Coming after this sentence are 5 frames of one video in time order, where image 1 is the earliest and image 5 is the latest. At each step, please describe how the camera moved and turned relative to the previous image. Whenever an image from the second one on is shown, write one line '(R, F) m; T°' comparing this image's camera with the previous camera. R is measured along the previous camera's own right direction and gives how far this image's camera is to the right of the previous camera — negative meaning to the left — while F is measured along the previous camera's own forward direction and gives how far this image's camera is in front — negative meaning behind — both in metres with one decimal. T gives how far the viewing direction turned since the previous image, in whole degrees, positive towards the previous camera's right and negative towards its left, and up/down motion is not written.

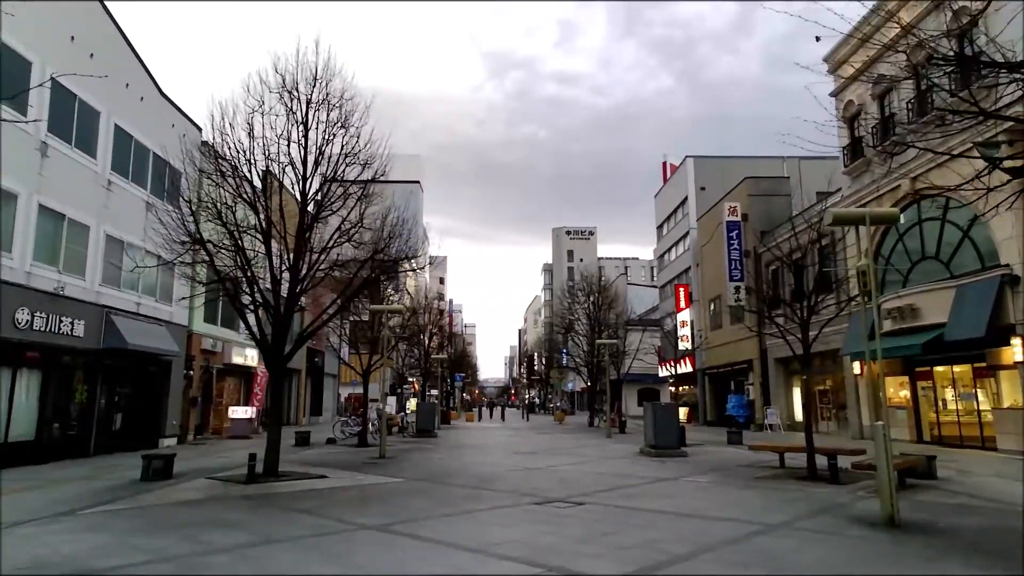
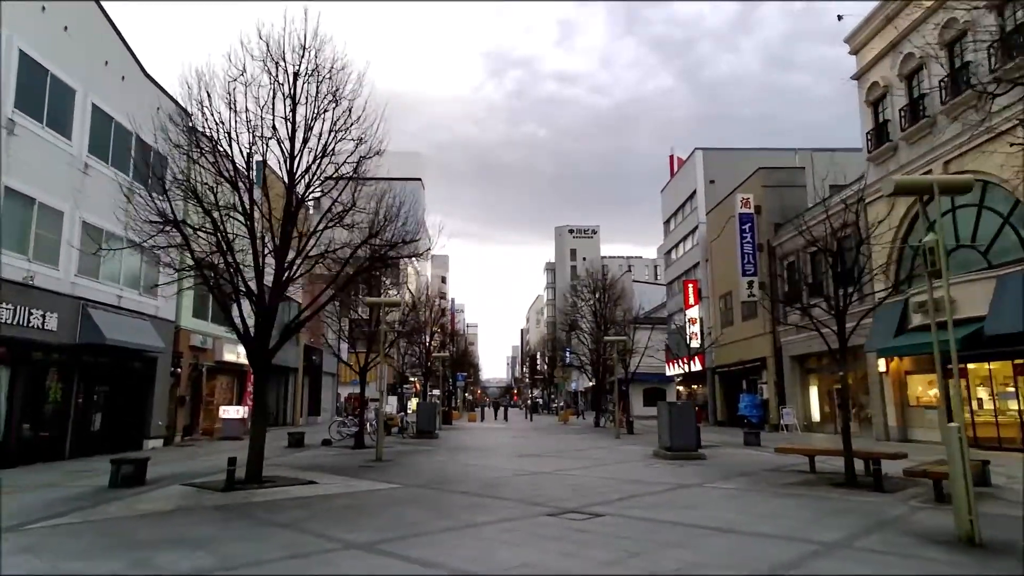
(-0.1, +1.3) m; 0°
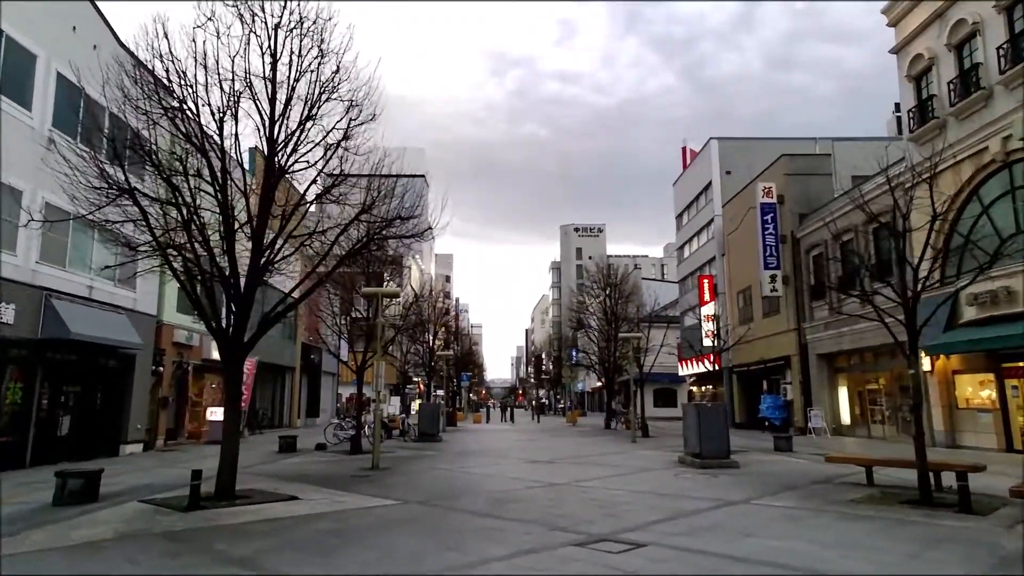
(-0.2, +1.8) m; 0°
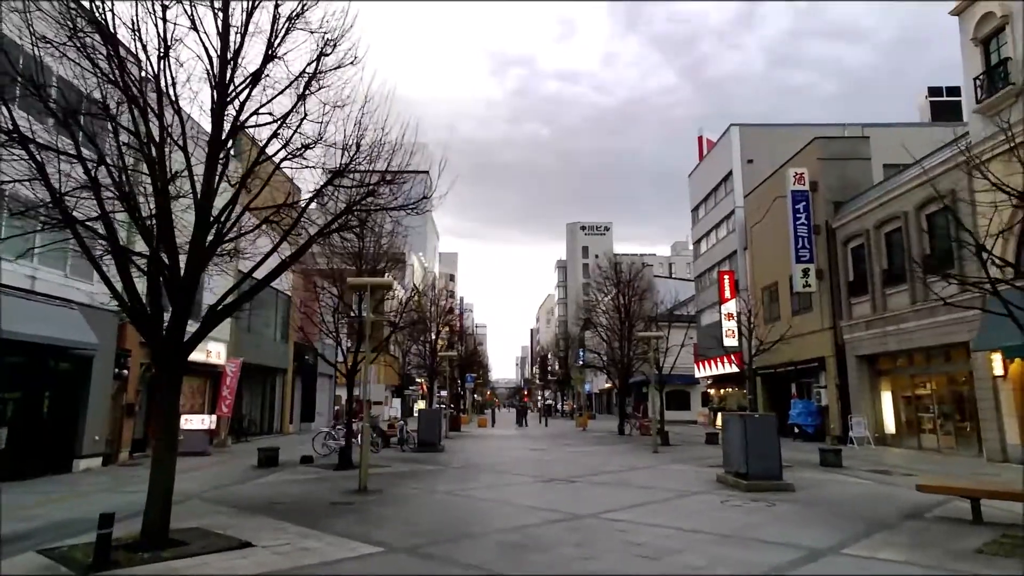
(-0.2, +2.5) m; 0°
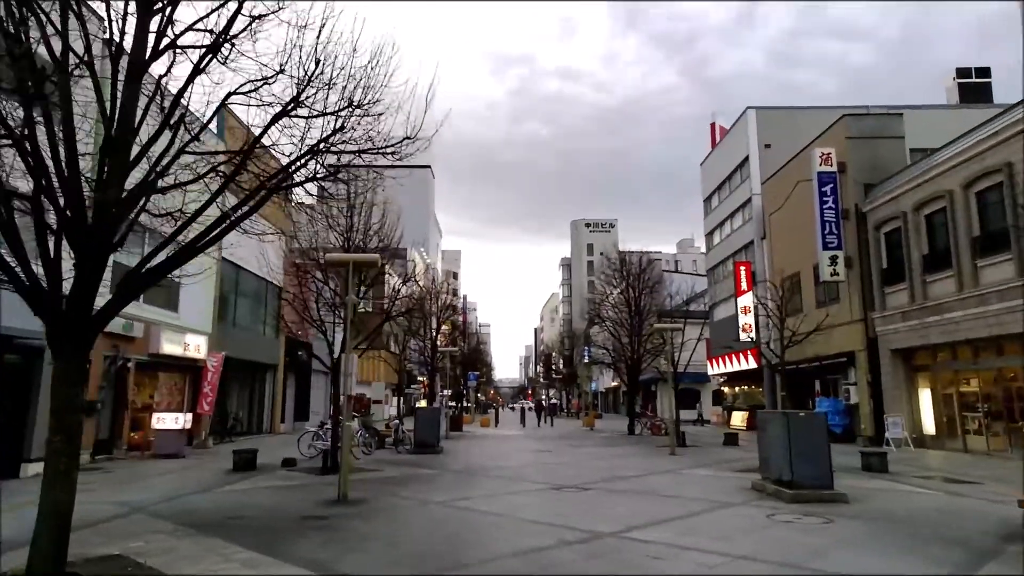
(0.0, +2.0) m; 0°
